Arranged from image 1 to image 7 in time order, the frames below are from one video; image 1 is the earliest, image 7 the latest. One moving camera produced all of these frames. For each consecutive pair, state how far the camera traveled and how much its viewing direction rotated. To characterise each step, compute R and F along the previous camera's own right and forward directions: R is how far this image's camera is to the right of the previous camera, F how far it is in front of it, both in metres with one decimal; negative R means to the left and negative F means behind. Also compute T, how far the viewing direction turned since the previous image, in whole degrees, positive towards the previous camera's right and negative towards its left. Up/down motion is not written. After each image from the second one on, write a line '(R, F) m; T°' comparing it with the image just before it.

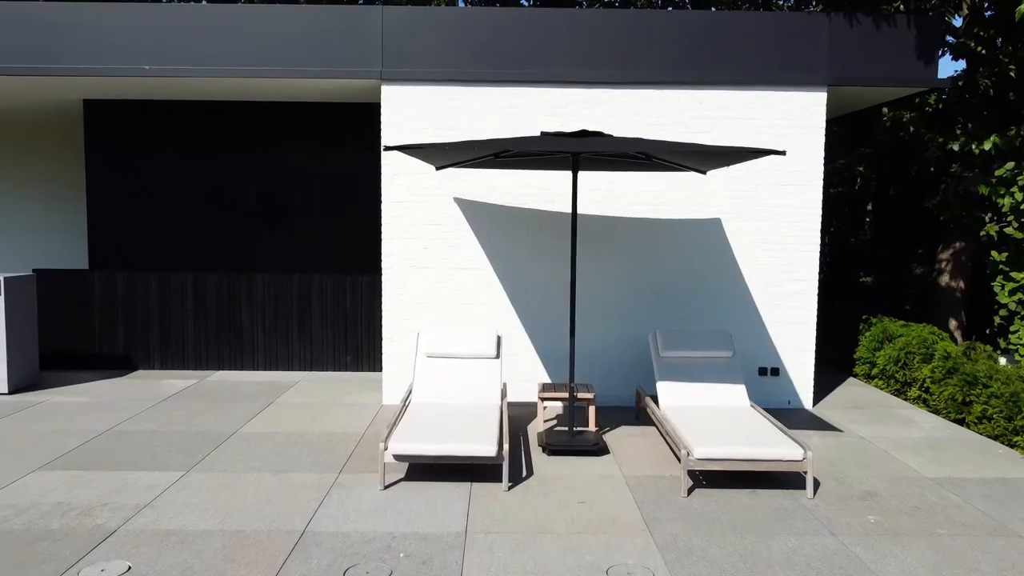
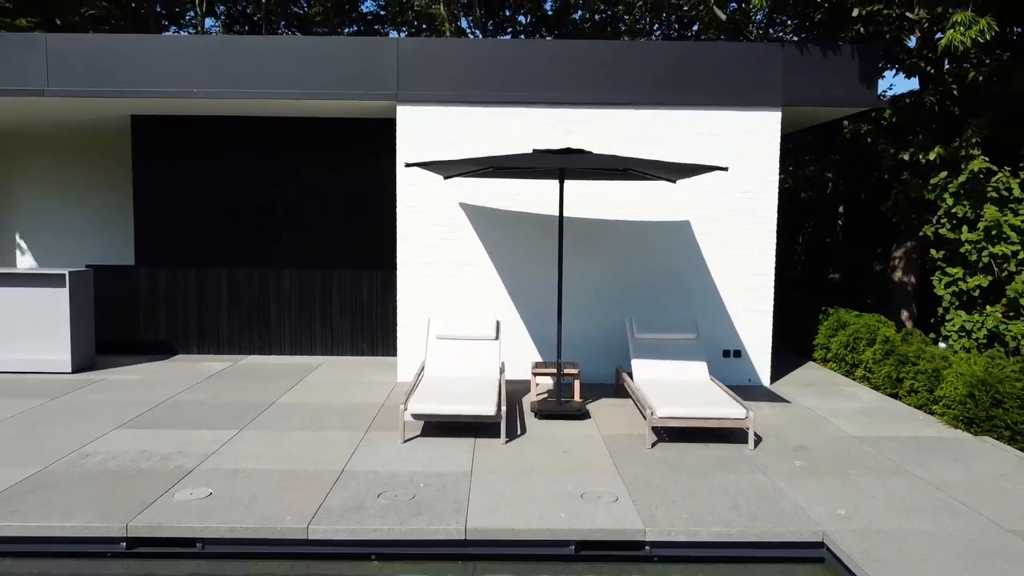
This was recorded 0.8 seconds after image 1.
(0.0, -1.0) m; 0°
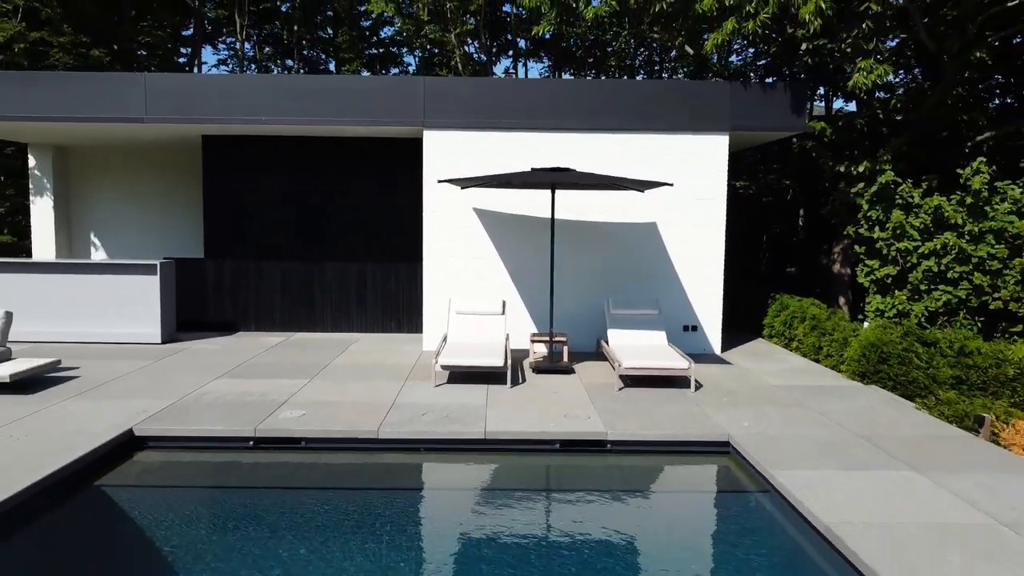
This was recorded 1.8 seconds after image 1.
(-0.1, -1.9) m; 0°
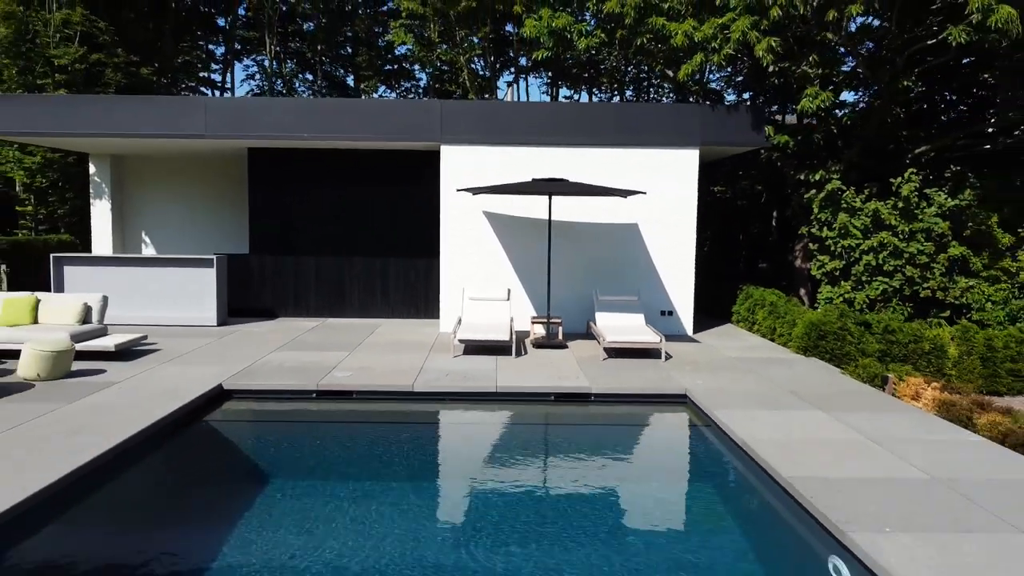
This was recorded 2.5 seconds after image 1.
(-0.1, -1.7) m; 0°
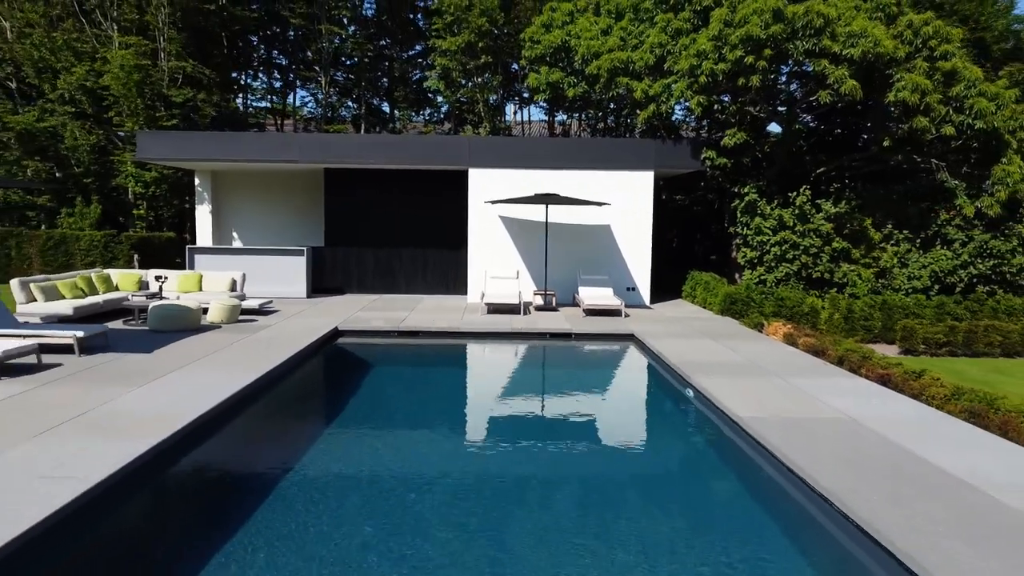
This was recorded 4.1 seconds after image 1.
(-0.2, -4.3) m; 0°
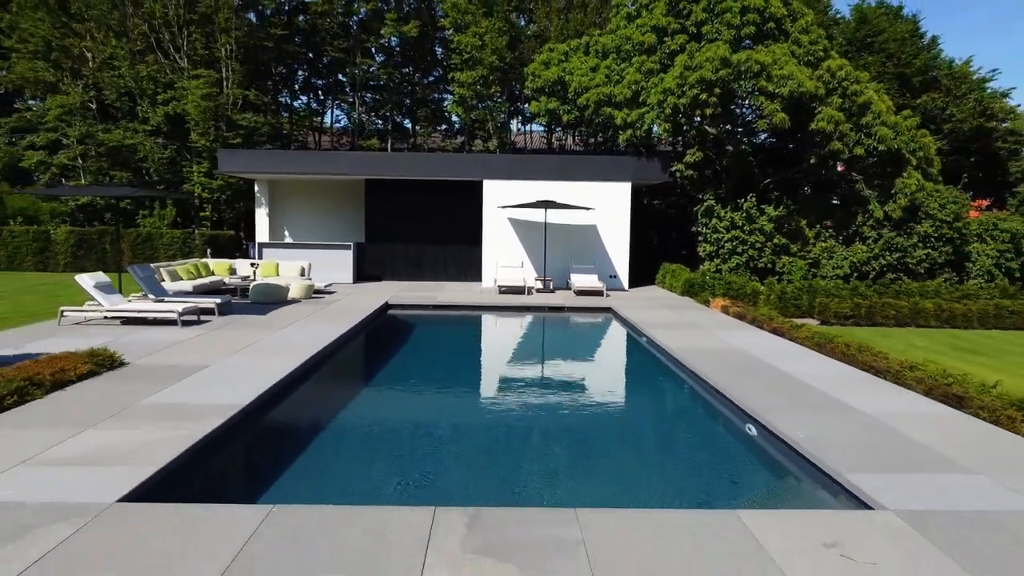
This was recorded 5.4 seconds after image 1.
(-0.2, -3.8) m; 0°
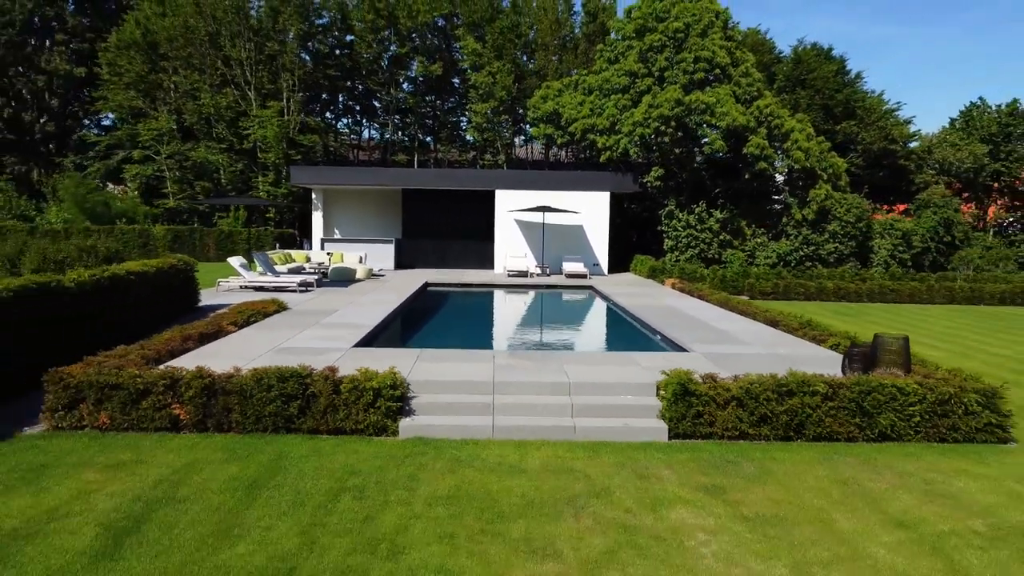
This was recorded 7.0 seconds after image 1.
(-0.3, -5.5) m; 0°
